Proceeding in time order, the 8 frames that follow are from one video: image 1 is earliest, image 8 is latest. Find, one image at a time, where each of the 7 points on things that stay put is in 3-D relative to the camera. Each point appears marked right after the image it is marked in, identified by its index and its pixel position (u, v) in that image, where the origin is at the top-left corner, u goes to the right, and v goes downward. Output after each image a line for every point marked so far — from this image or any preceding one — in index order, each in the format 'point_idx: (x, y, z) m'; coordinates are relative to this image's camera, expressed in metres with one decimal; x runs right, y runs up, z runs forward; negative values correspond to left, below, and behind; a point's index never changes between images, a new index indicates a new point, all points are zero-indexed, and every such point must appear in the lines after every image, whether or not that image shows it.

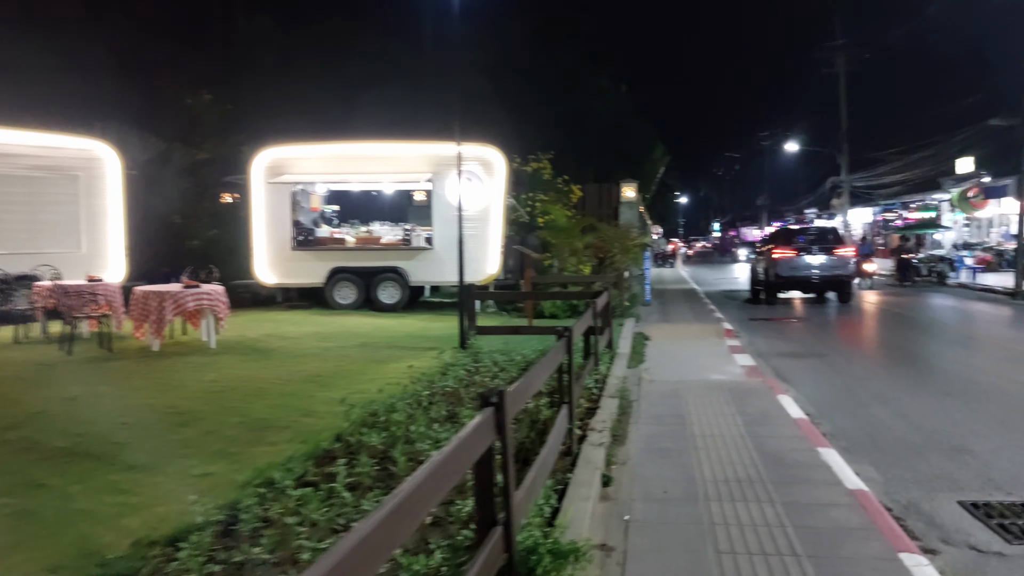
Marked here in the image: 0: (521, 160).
0: (+0.2, +2.9, +18.5) m
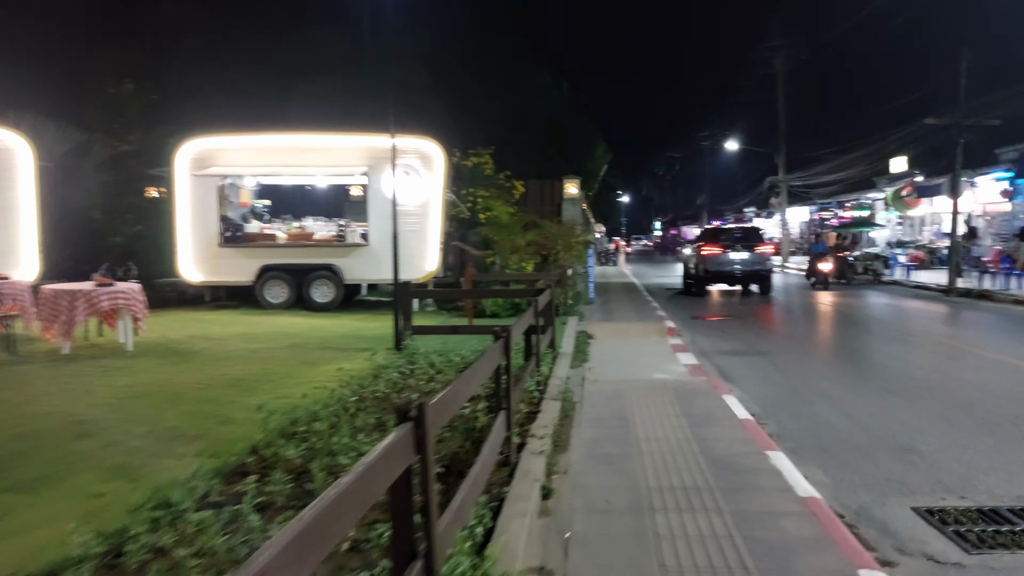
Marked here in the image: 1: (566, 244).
0: (-1.1, +2.9, +18.1) m
1: (+1.0, +0.8, +15.2) m
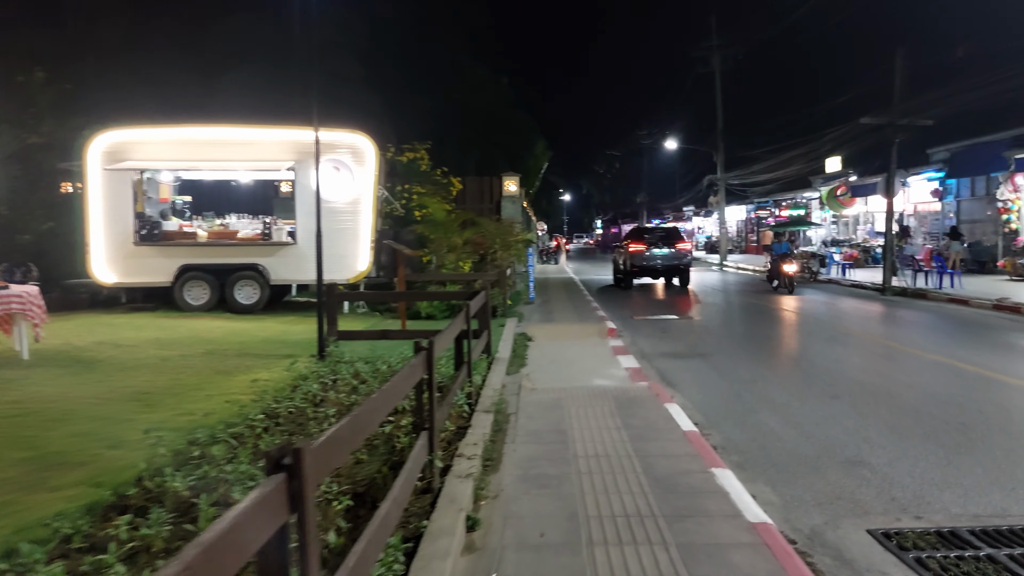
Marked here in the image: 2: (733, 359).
0: (-2.5, +2.9, +17.5) m
1: (-0.2, +0.8, +14.7) m
2: (+2.7, -0.9, +10.3) m
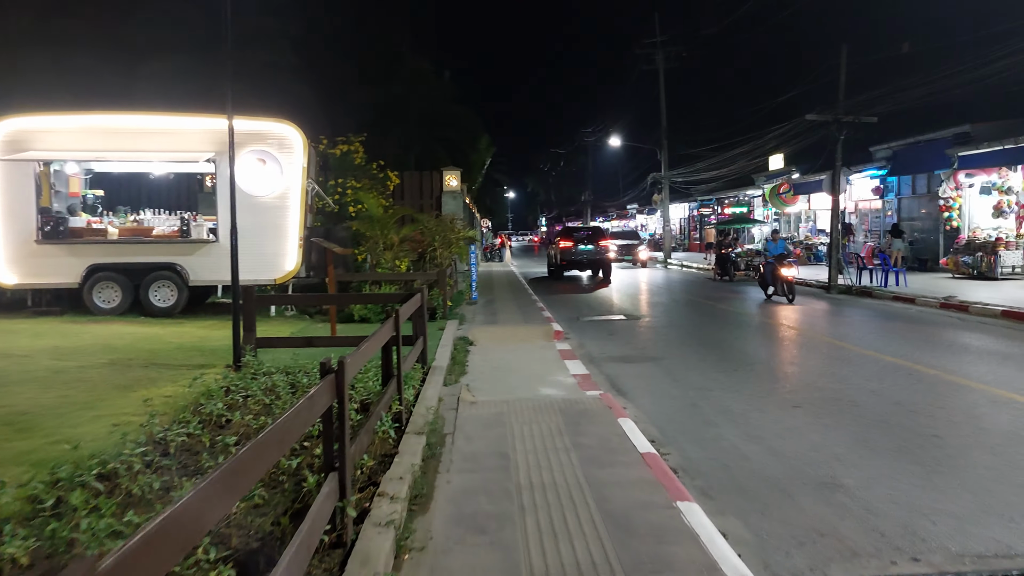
0: (-3.7, +2.9, +16.5) m
1: (-1.2, +0.8, +14.0) m
2: (+2.0, -0.9, +9.7) m
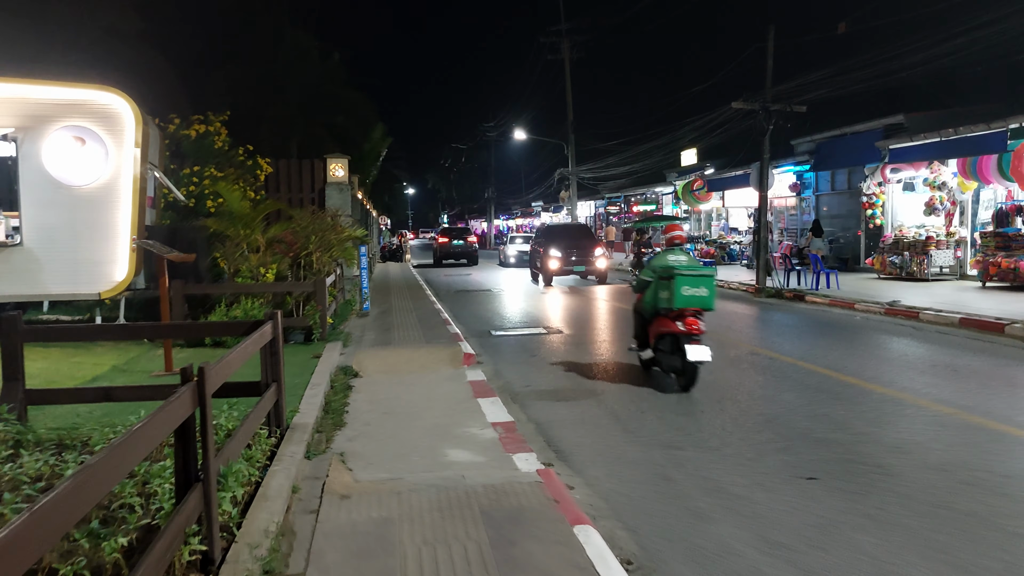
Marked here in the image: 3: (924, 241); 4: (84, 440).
0: (-5.4, +2.7, +13.7) m
1: (-2.6, +0.6, +11.4) m
2: (+1.1, -1.0, +7.6) m
3: (+9.2, +1.0, +18.5) m
4: (-2.7, -0.9, +5.3) m
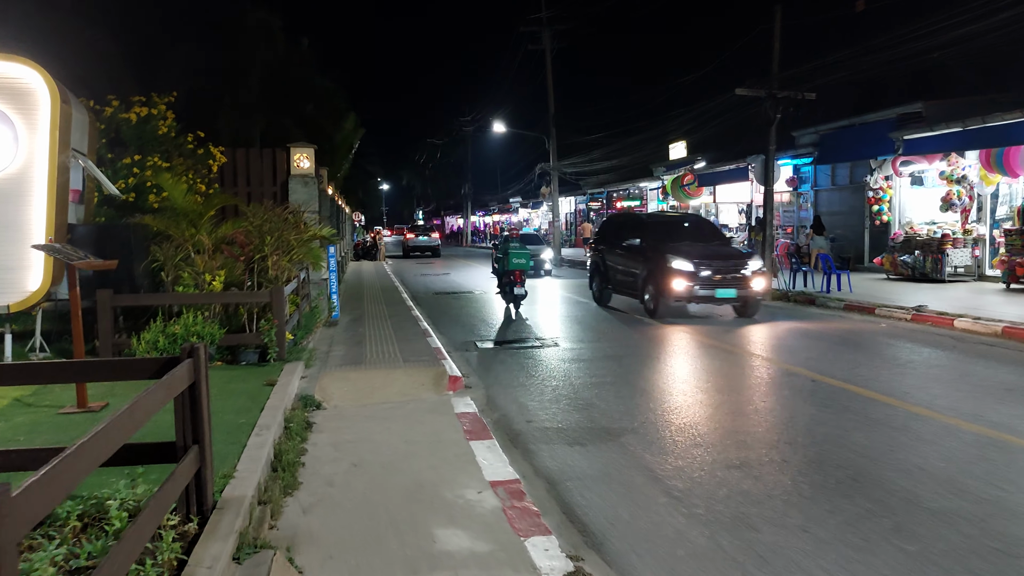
0: (-5.6, +2.6, +12.0) m
1: (-2.7, +0.5, +9.8) m
2: (+1.1, -1.1, +6.1) m
3: (+8.8, +1.0, +17.2) m
4: (-2.6, -1.1, +3.7) m
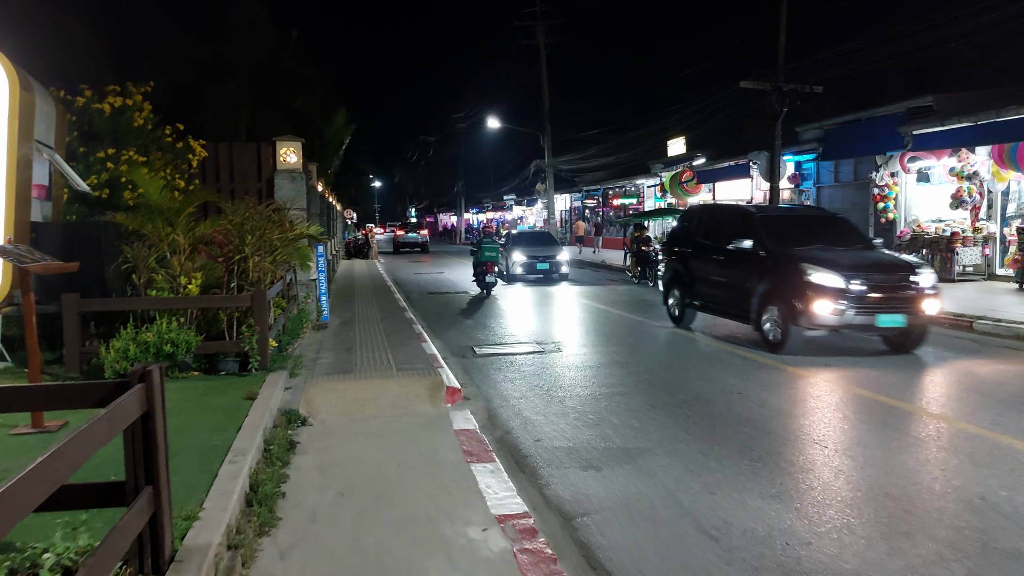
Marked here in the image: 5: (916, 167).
0: (-5.6, +2.6, +11.3) m
1: (-2.7, +0.5, +9.1) m
2: (+1.1, -1.1, +5.5) m
3: (+8.8, +1.0, +16.7) m
4: (-2.6, -1.1, +3.0) m
5: (+8.6, +2.6, +17.6) m
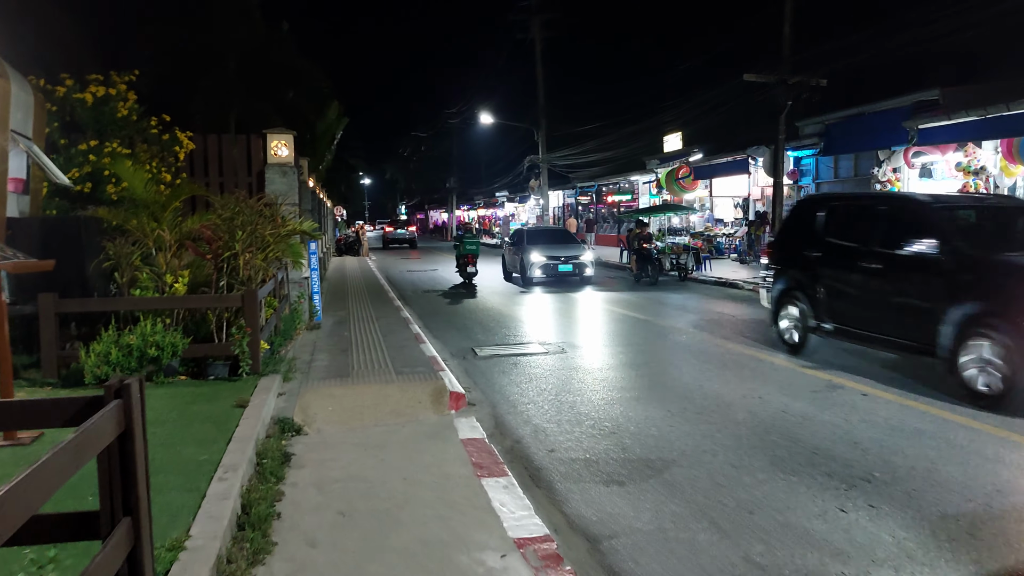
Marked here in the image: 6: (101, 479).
0: (-5.6, +2.6, +10.8) m
1: (-2.6, +0.5, +8.7) m
2: (+1.2, -1.1, +5.1) m
3: (+8.7, +1.1, +16.4) m
4: (-2.4, -1.1, +2.6) m
5: (+8.5, +2.6, +17.3) m
6: (-1.5, -0.7, +3.0) m
